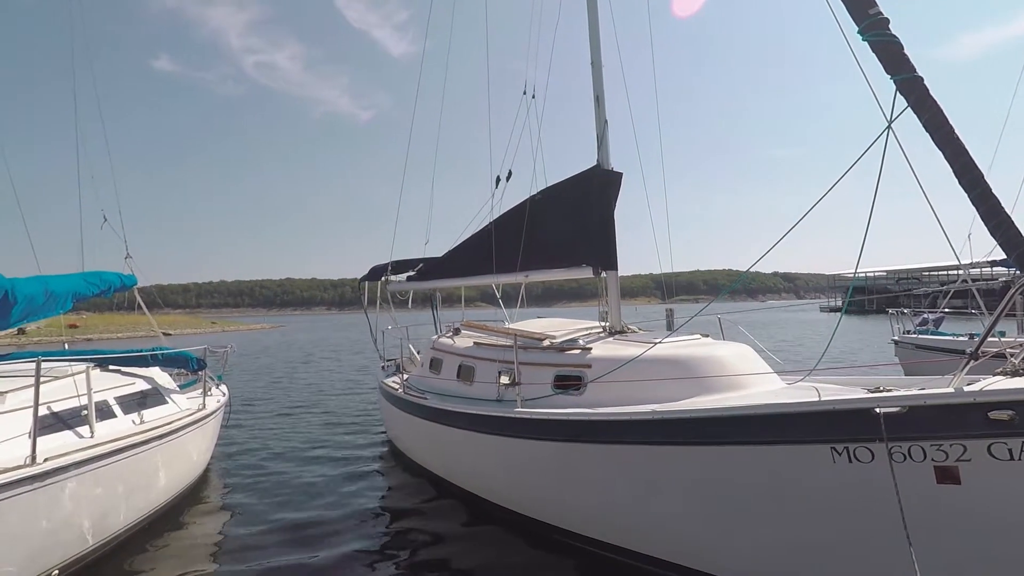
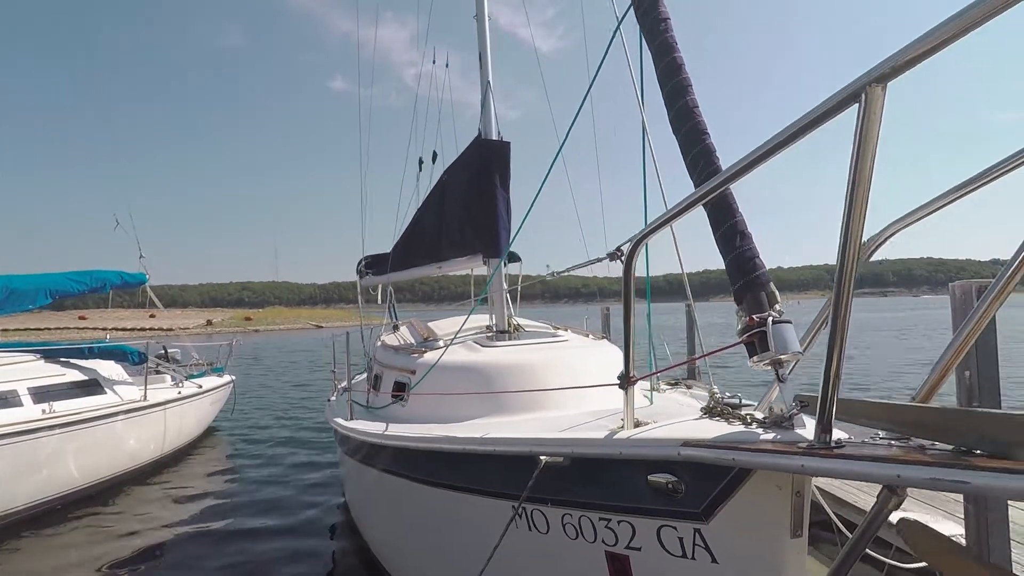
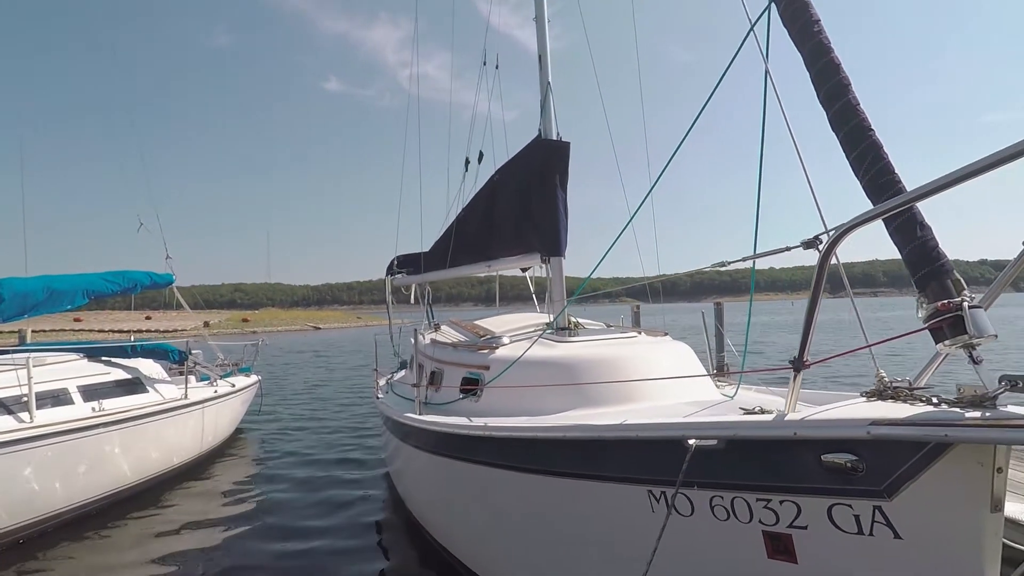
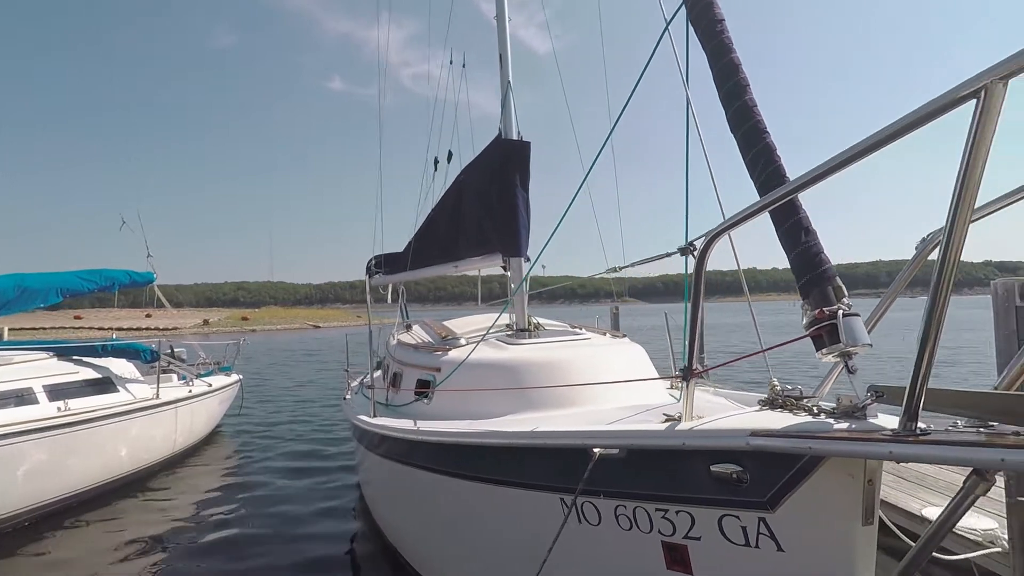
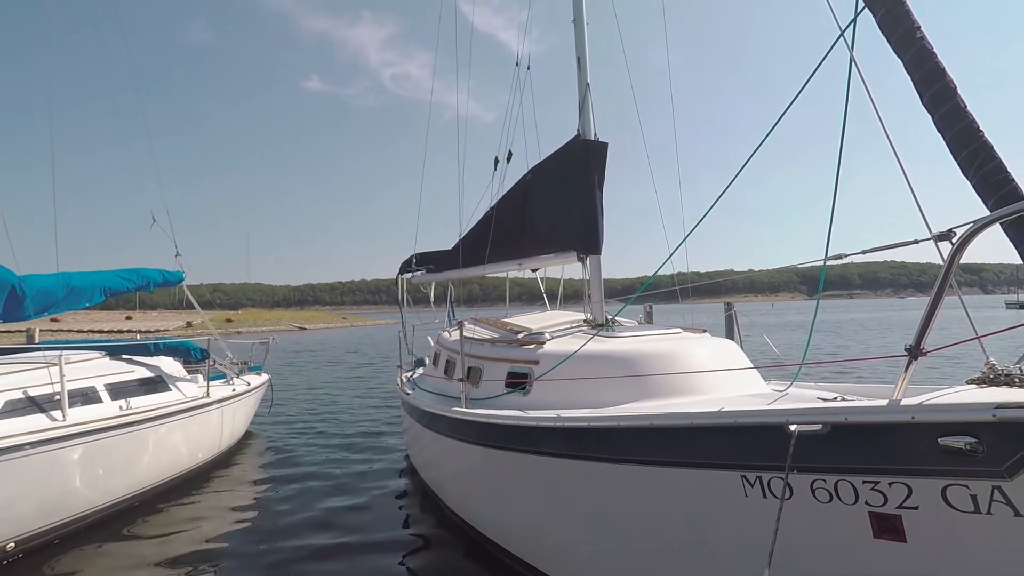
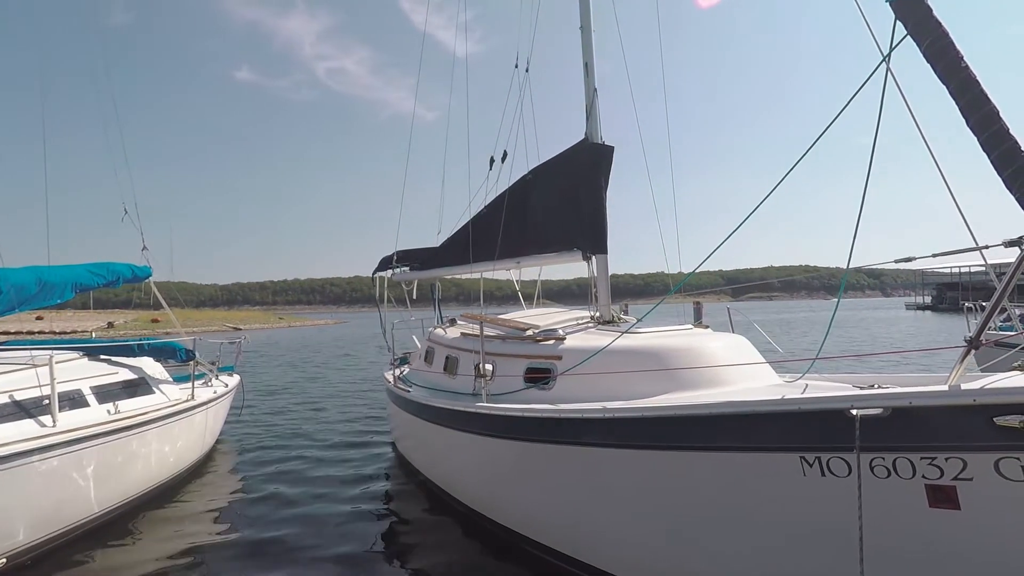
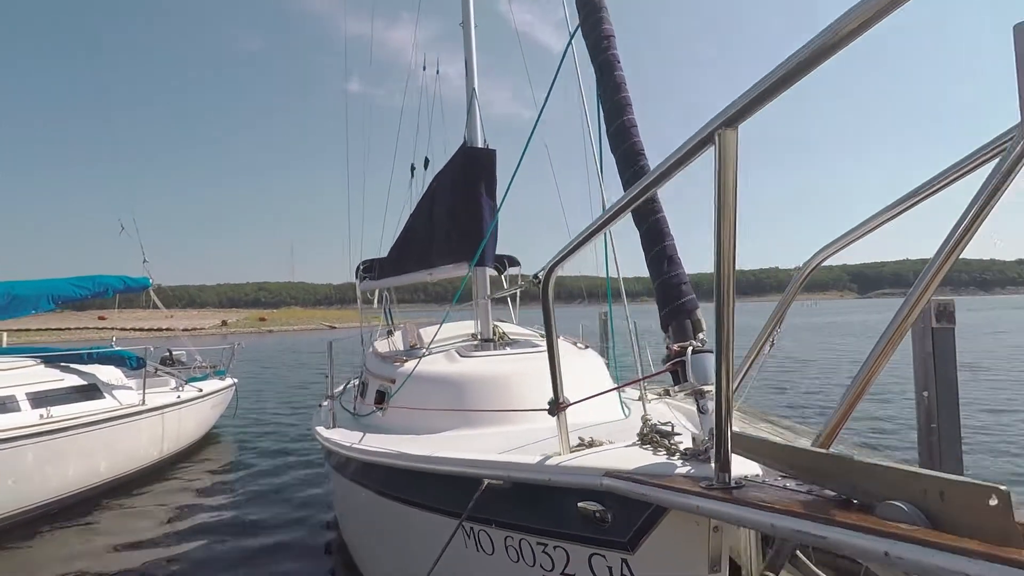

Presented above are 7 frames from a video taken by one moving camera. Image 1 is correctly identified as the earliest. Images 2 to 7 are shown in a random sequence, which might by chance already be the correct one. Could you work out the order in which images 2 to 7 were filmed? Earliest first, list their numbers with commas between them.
6, 5, 3, 4, 2, 7
